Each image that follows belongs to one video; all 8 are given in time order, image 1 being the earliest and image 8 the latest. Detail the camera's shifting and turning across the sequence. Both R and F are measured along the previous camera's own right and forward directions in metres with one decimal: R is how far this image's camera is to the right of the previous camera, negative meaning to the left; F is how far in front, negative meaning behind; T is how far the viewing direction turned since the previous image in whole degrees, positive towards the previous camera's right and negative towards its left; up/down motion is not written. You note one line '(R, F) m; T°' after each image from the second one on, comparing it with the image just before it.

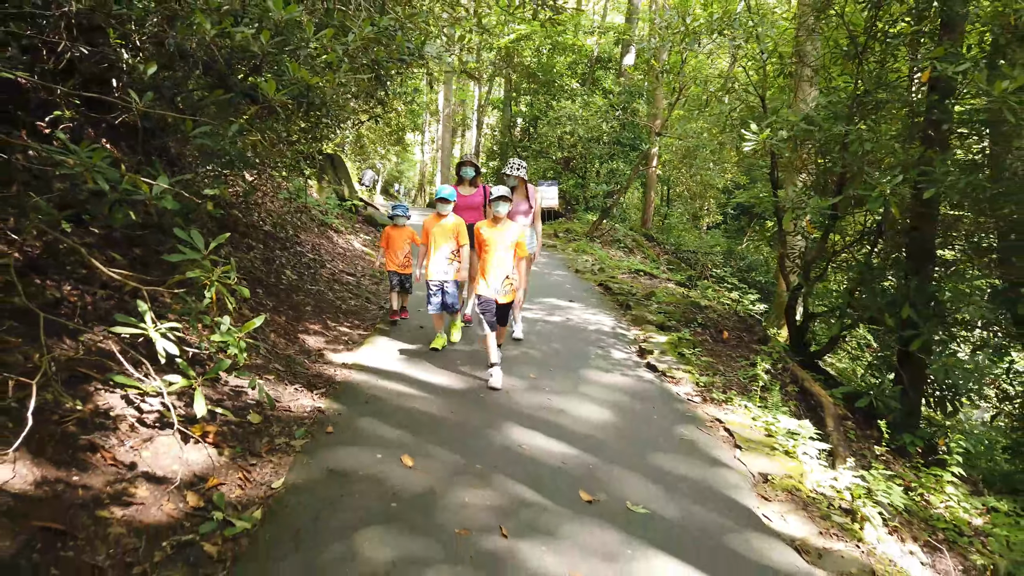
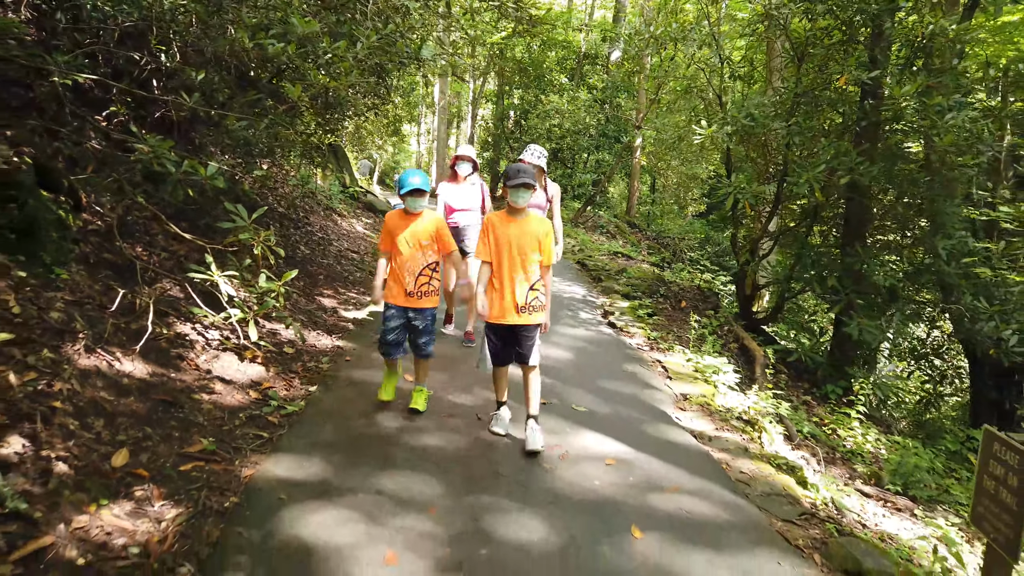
(+0.1, -1.1) m; 0°
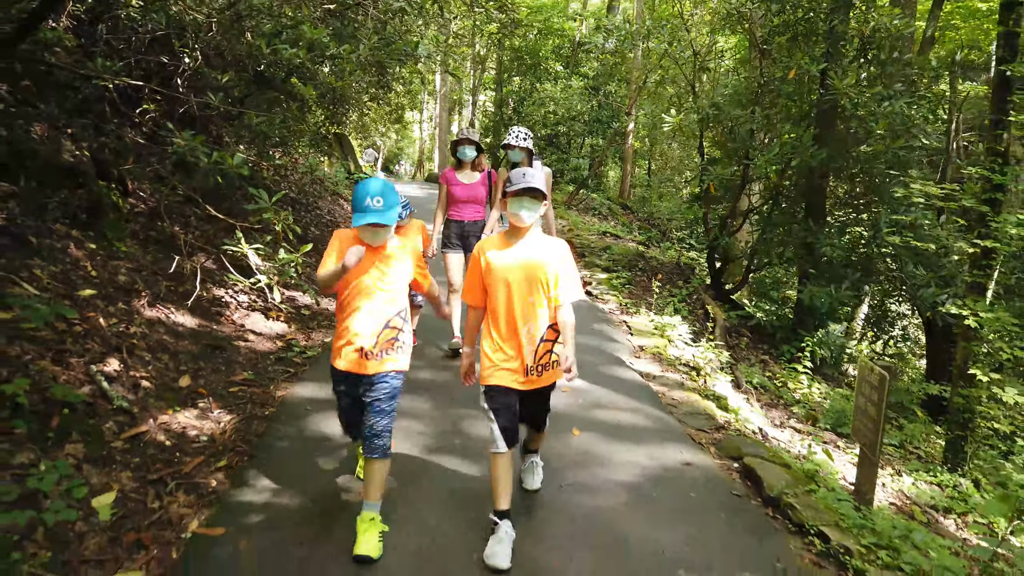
(+0.2, -0.8) m; 0°
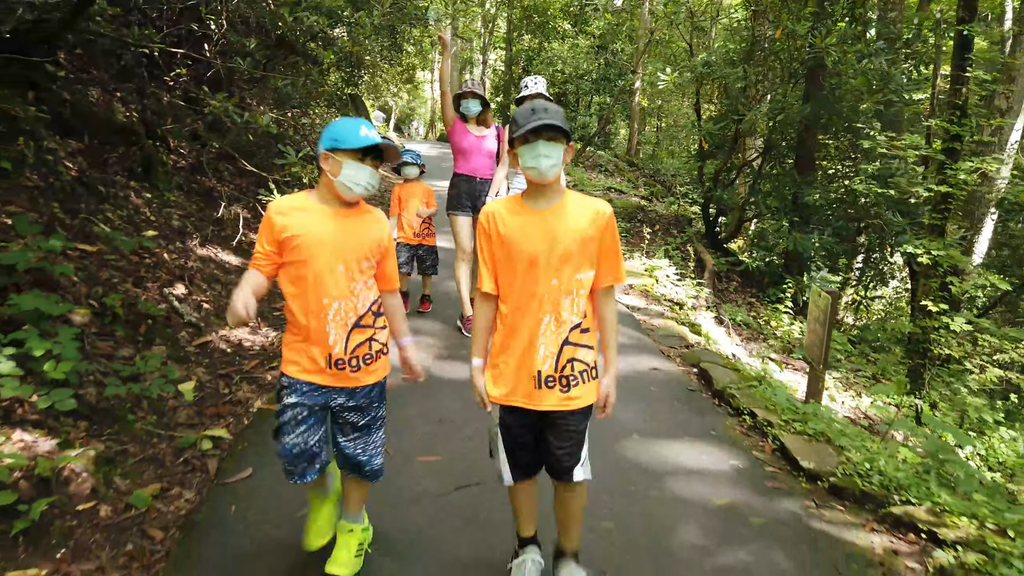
(+0.1, -0.7) m; -1°
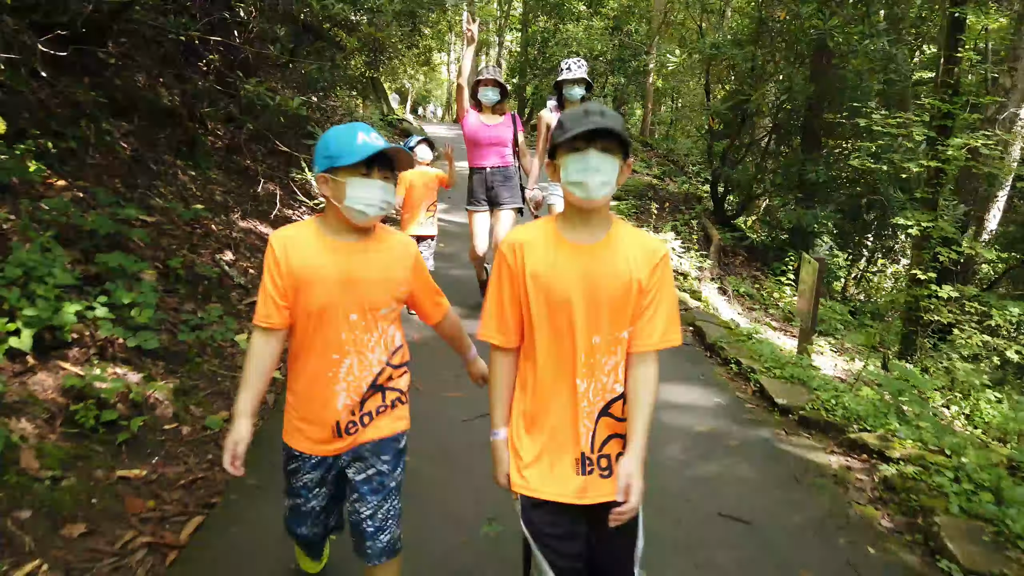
(0.0, -0.4) m; -1°
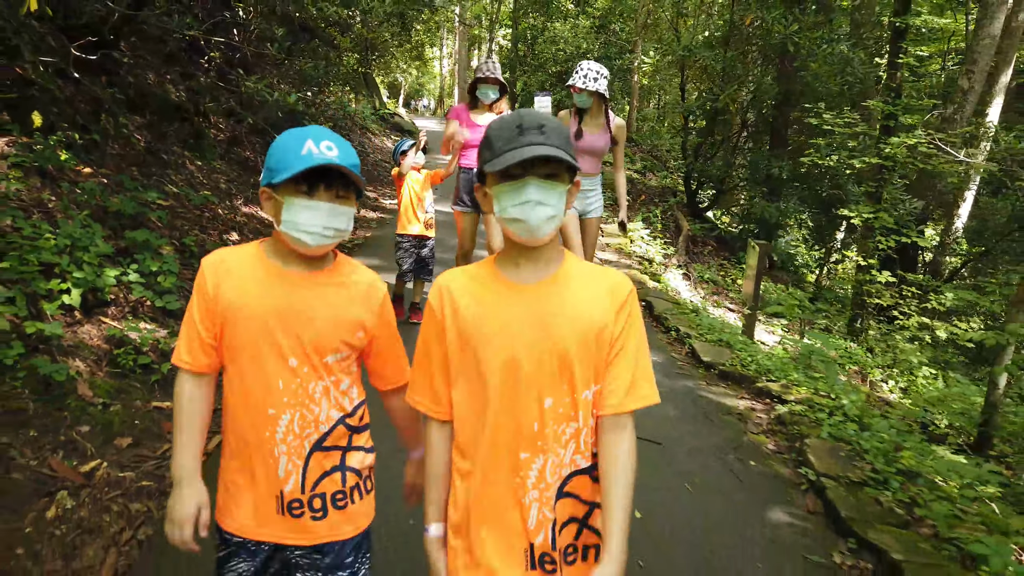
(+0.1, -0.6) m; +1°
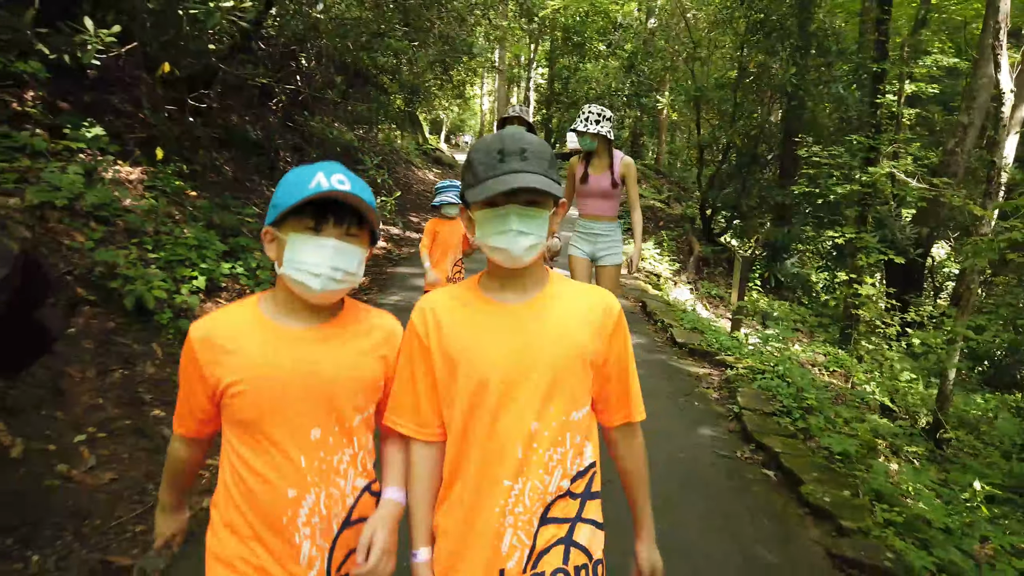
(+0.2, -1.0) m; -3°
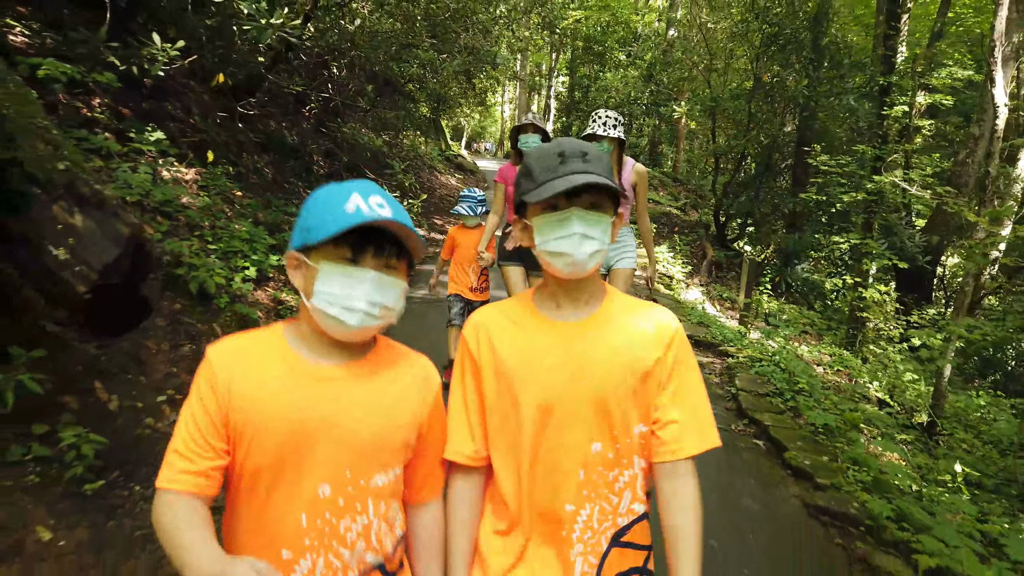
(0.0, -0.4) m; -1°
